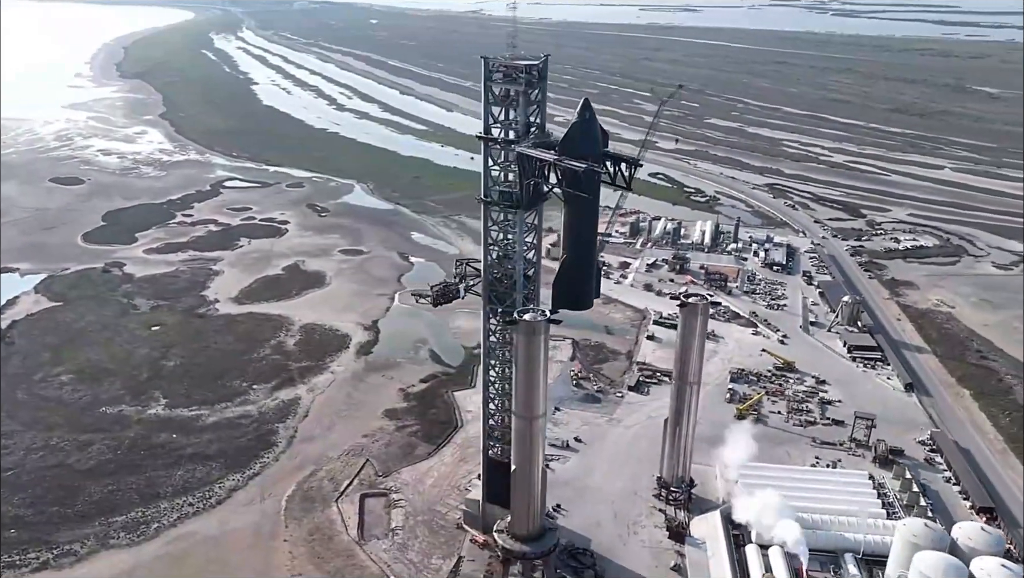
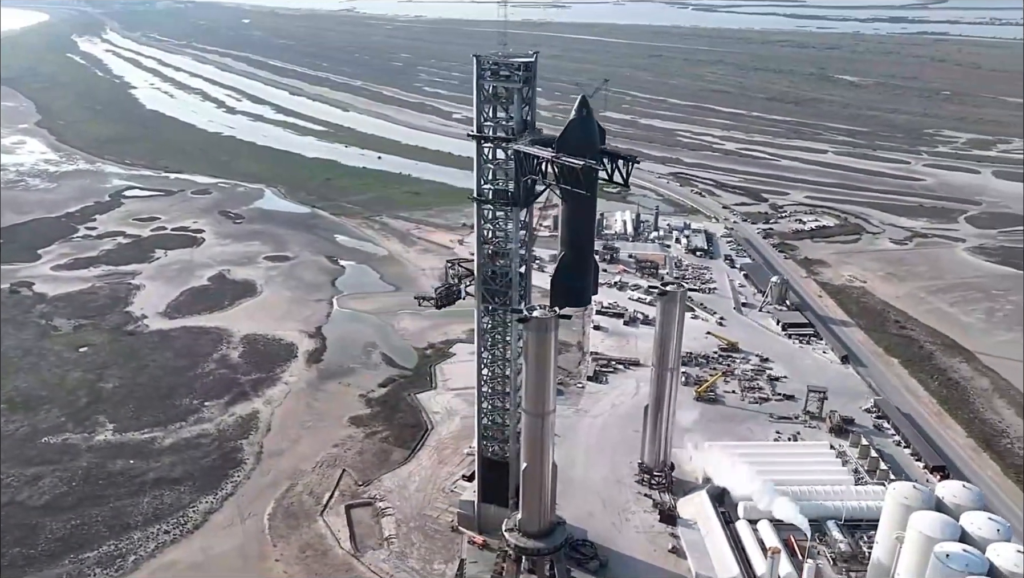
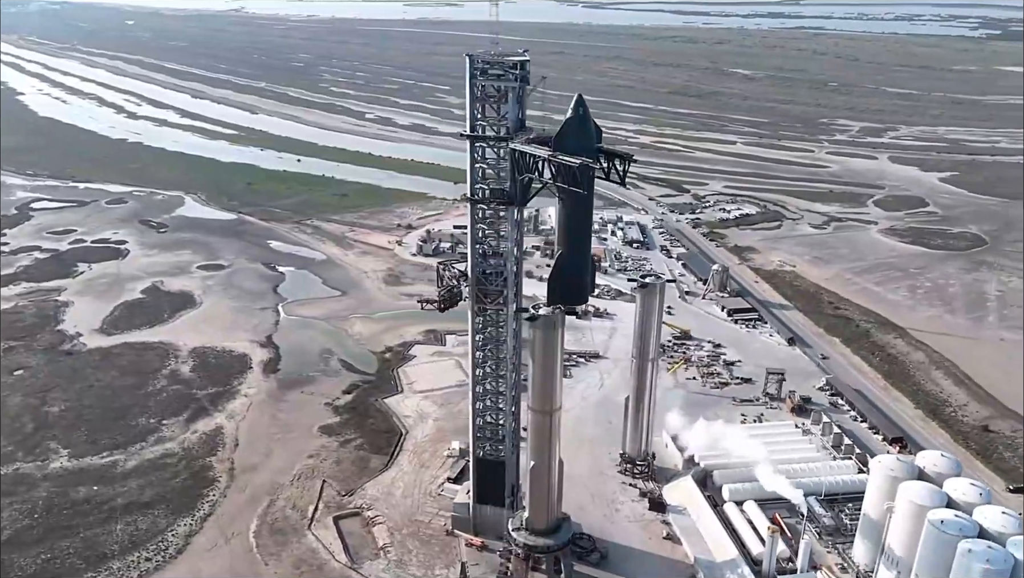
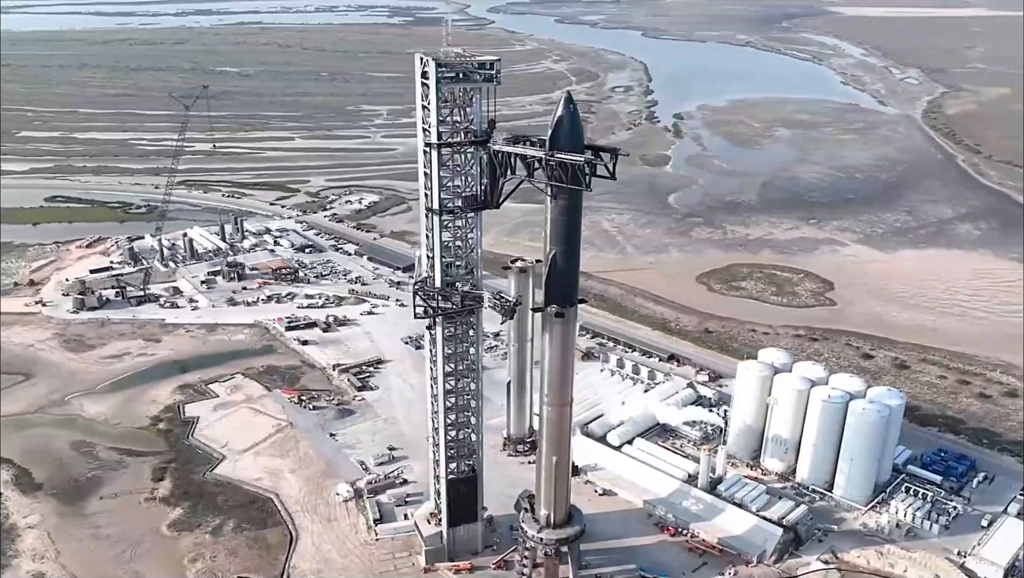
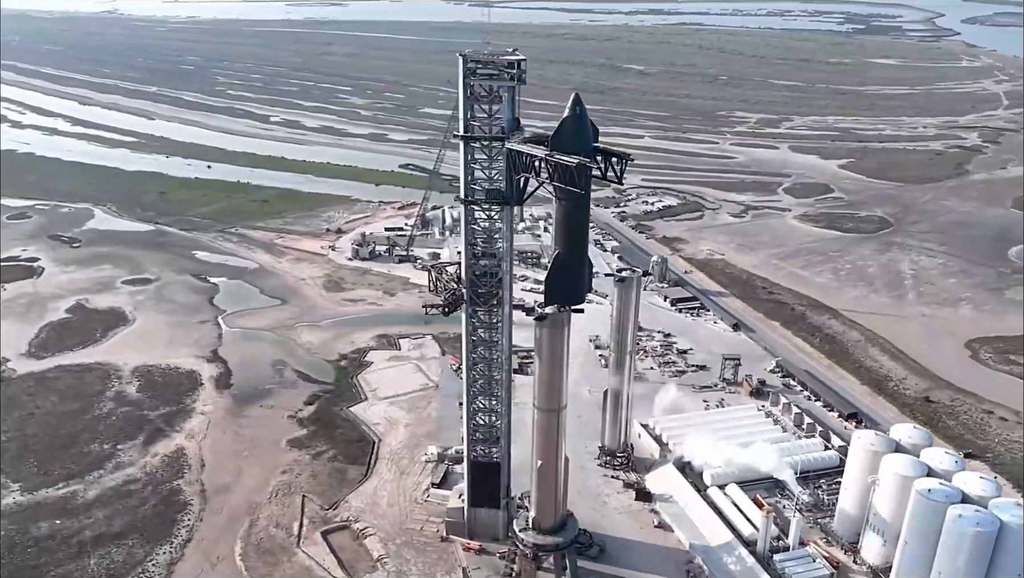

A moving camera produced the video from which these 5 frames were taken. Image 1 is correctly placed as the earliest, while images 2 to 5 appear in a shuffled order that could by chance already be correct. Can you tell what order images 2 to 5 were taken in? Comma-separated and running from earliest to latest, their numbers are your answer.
2, 3, 5, 4
